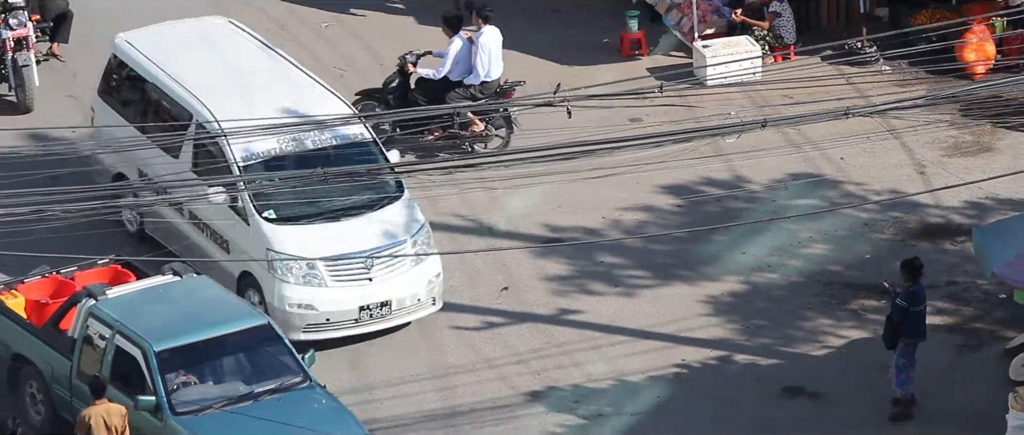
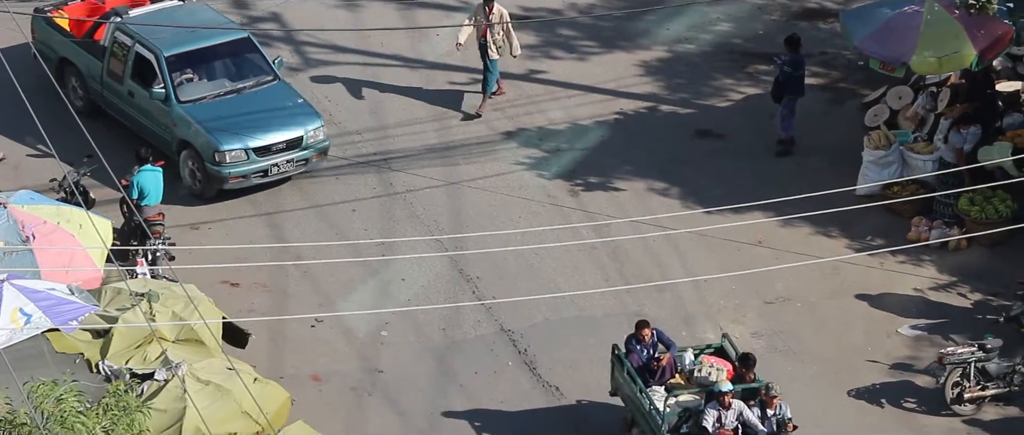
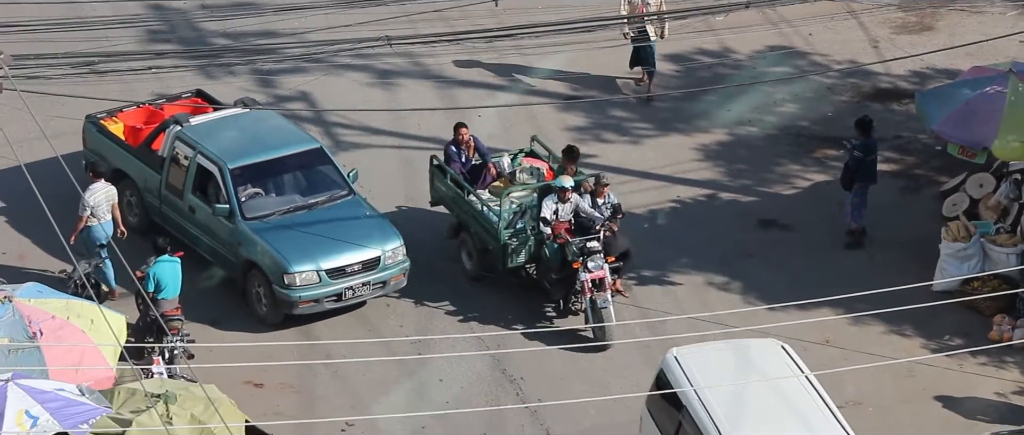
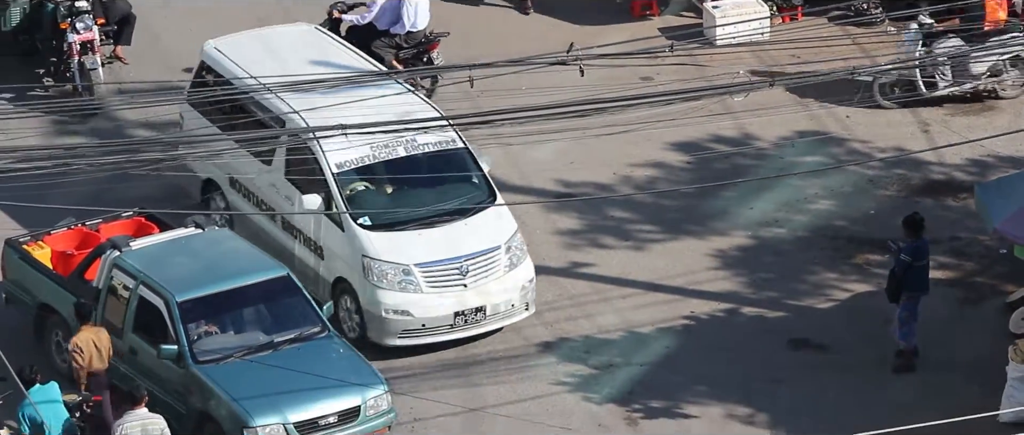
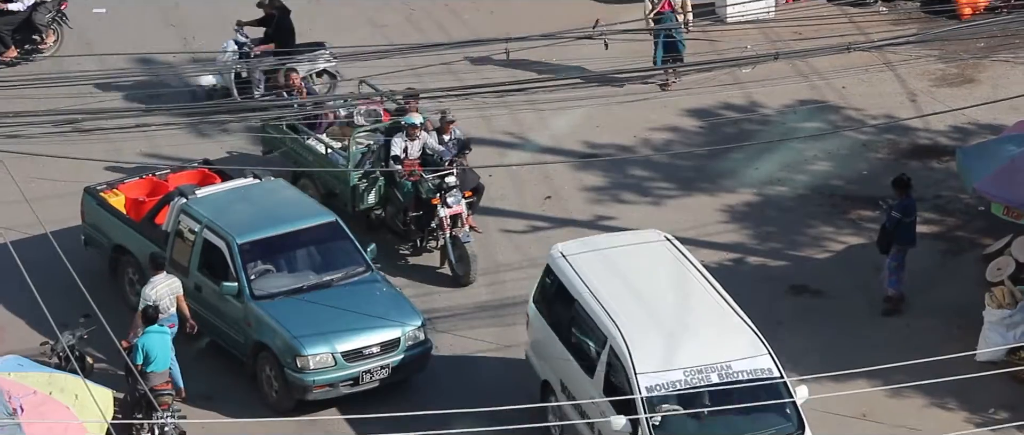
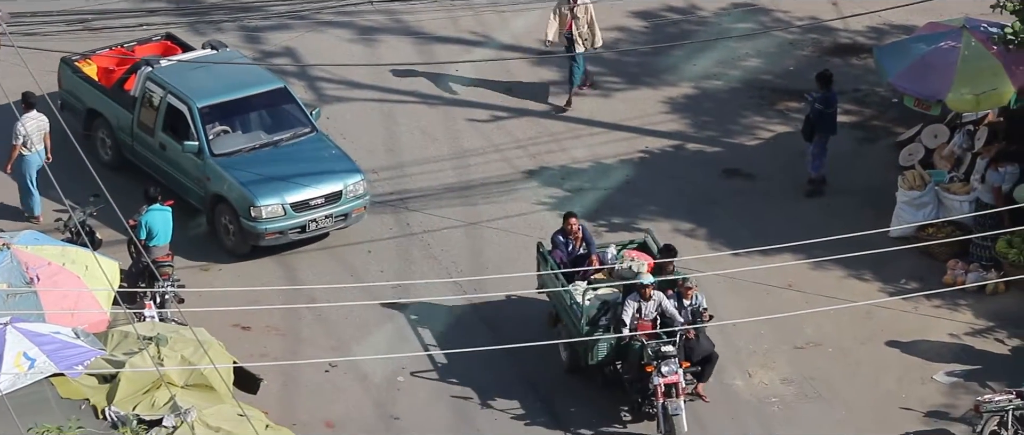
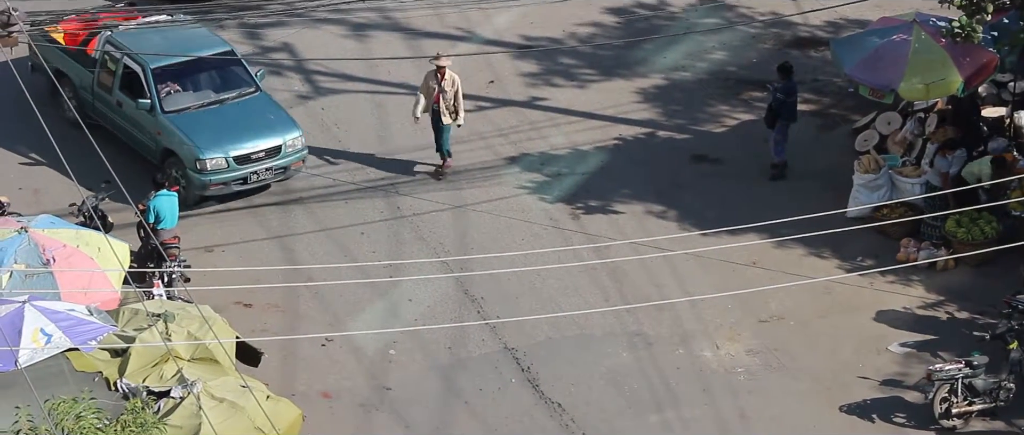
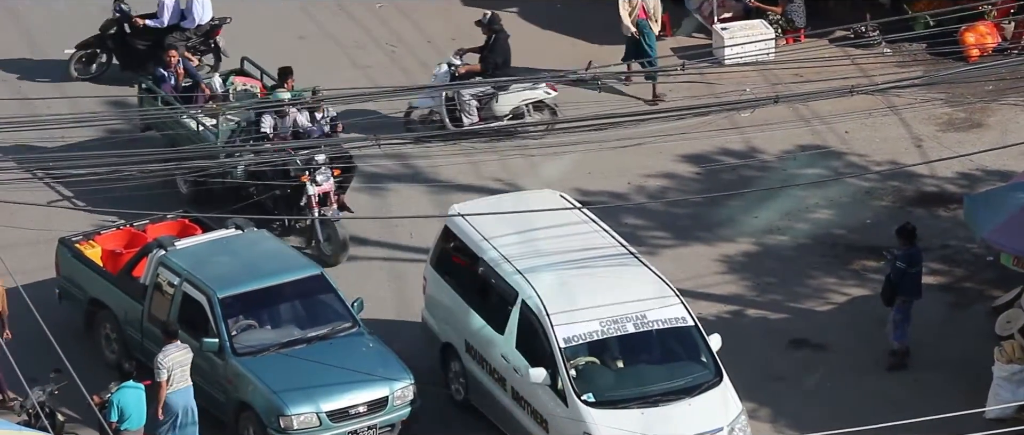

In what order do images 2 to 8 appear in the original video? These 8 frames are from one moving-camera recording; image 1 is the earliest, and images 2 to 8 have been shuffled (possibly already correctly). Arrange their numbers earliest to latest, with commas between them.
4, 8, 5, 3, 6, 2, 7
